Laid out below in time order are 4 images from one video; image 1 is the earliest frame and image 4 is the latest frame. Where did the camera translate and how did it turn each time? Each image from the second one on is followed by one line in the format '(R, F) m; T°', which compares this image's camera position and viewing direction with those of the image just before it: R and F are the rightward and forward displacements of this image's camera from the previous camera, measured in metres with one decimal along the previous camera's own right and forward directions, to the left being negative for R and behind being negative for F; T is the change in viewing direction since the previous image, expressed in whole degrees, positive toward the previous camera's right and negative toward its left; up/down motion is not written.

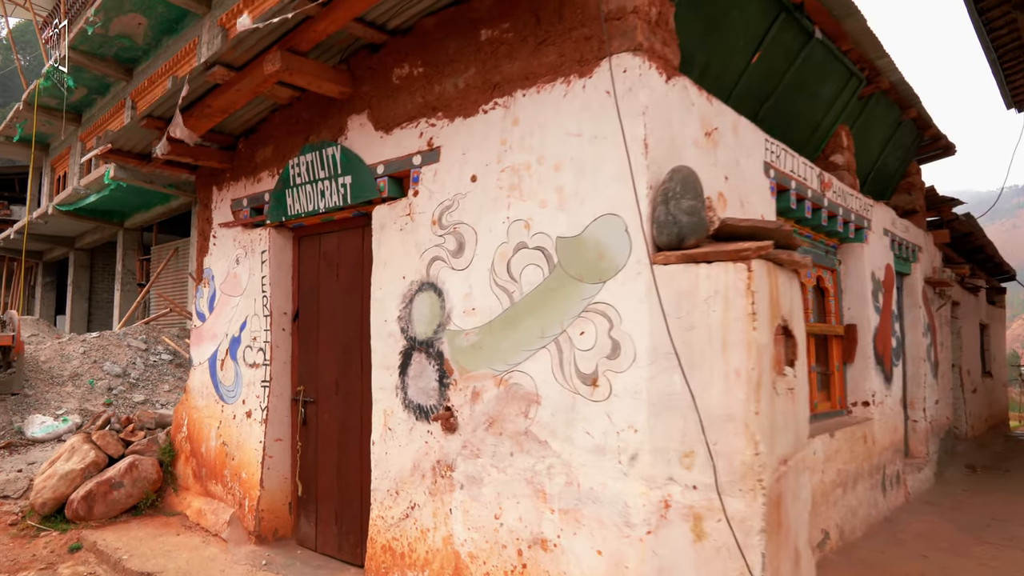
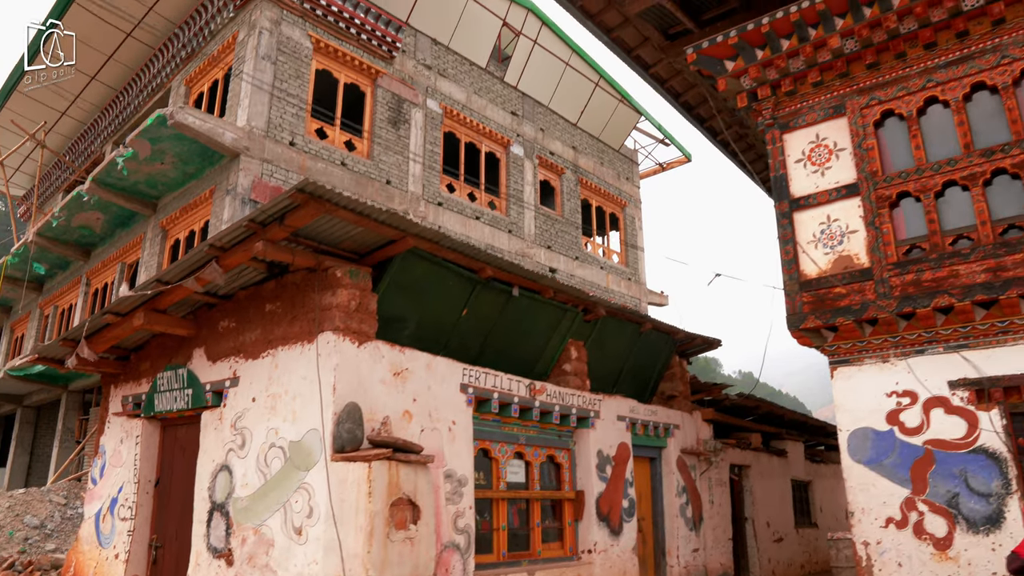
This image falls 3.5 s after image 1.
(+1.7, -2.6) m; +2°
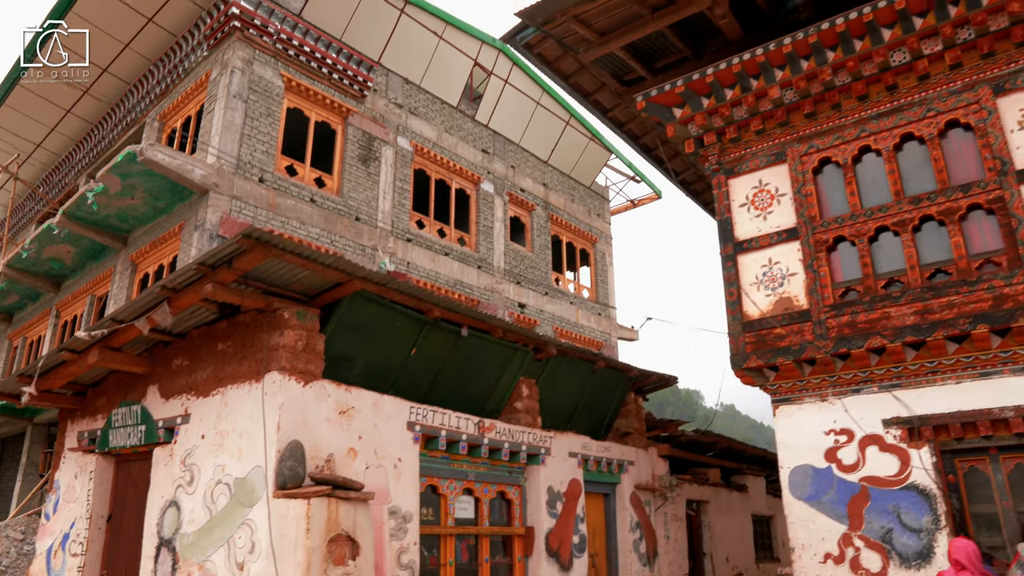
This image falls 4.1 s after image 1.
(+0.3, -0.3) m; +1°
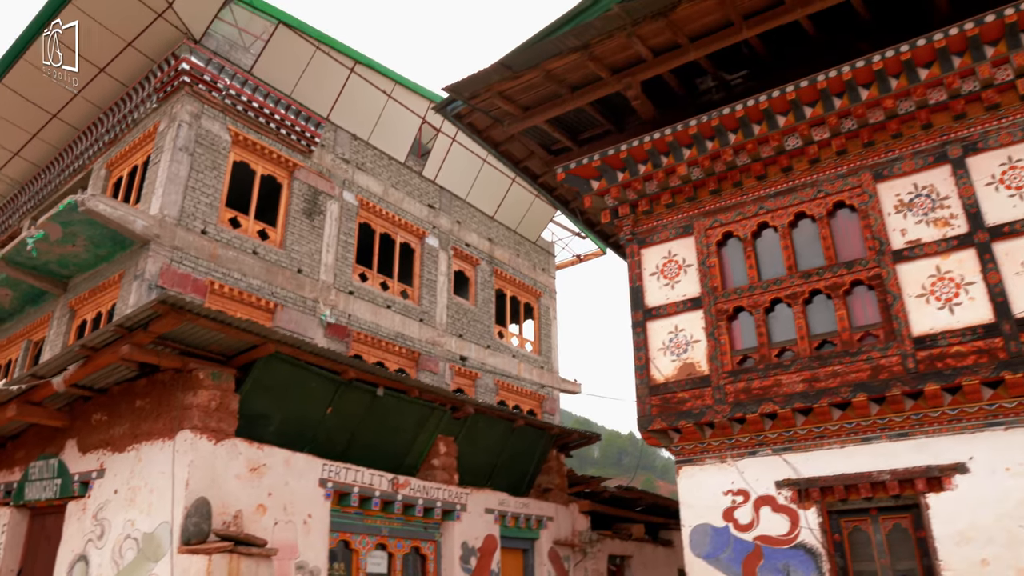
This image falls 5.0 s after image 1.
(+0.4, -0.4) m; +3°
